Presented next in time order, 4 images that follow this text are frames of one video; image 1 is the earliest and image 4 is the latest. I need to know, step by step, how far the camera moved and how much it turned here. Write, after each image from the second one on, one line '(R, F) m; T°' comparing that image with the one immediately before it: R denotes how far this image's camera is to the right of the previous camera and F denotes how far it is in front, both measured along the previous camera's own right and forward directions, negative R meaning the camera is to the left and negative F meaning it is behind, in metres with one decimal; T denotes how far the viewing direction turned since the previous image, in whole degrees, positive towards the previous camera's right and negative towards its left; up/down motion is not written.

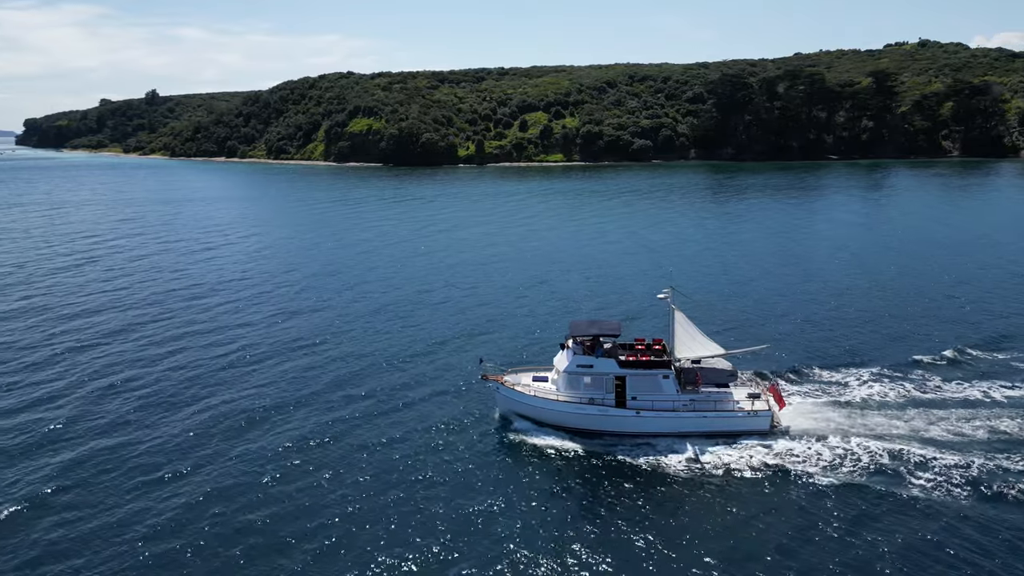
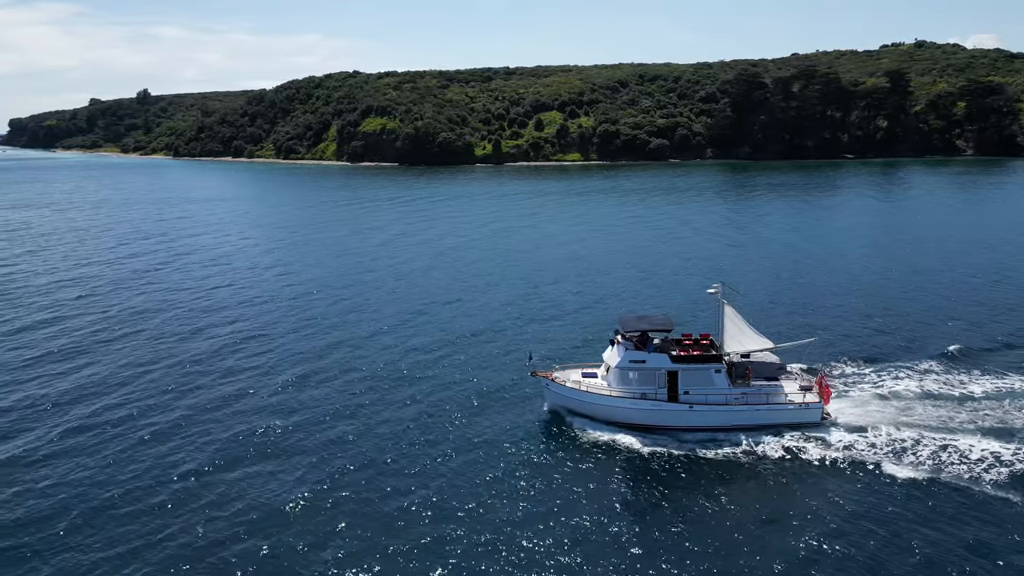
(-5.5, -0.2) m; 0°
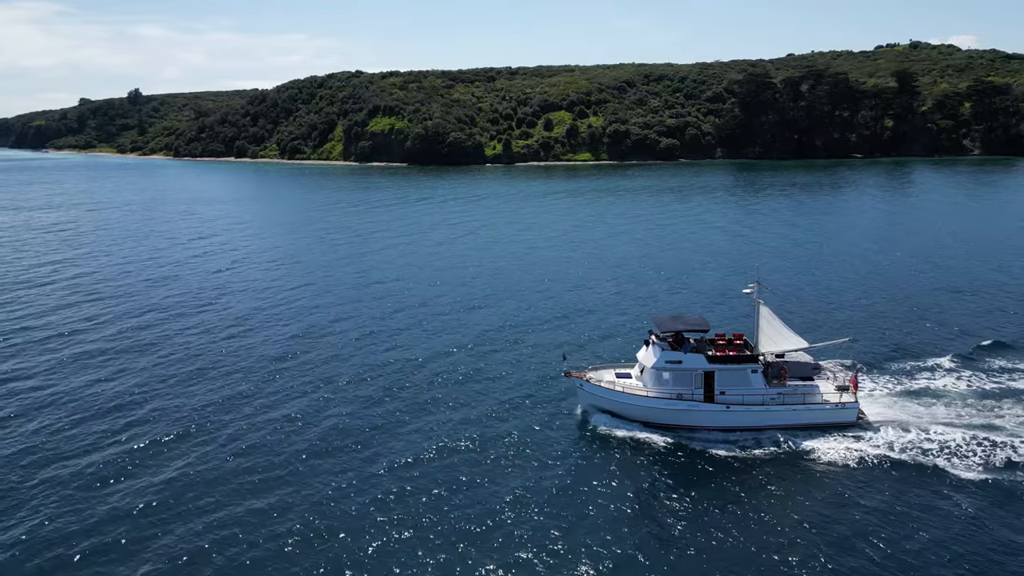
(-4.0, +0.2) m; 0°
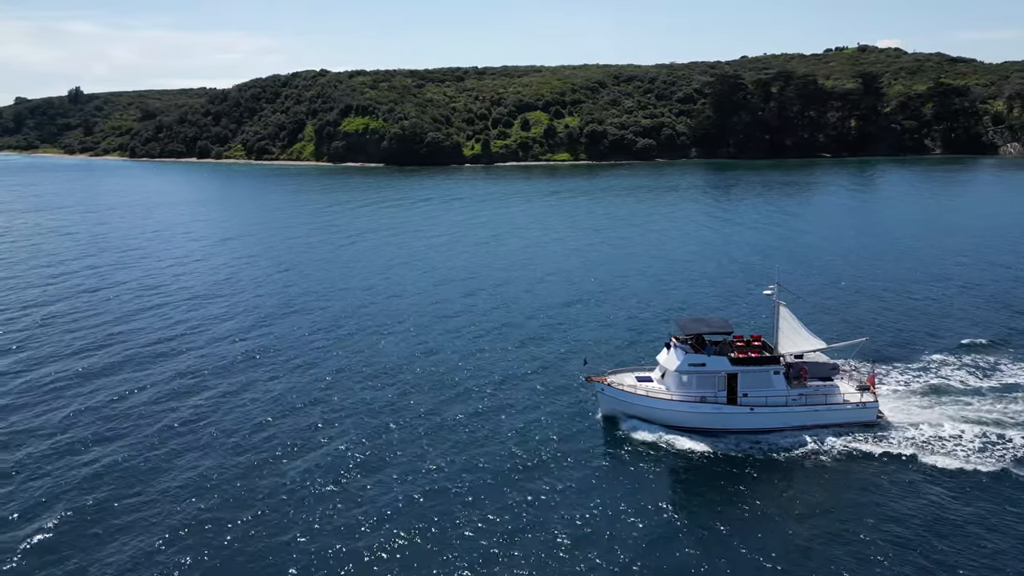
(-6.2, +1.7) m; +3°
